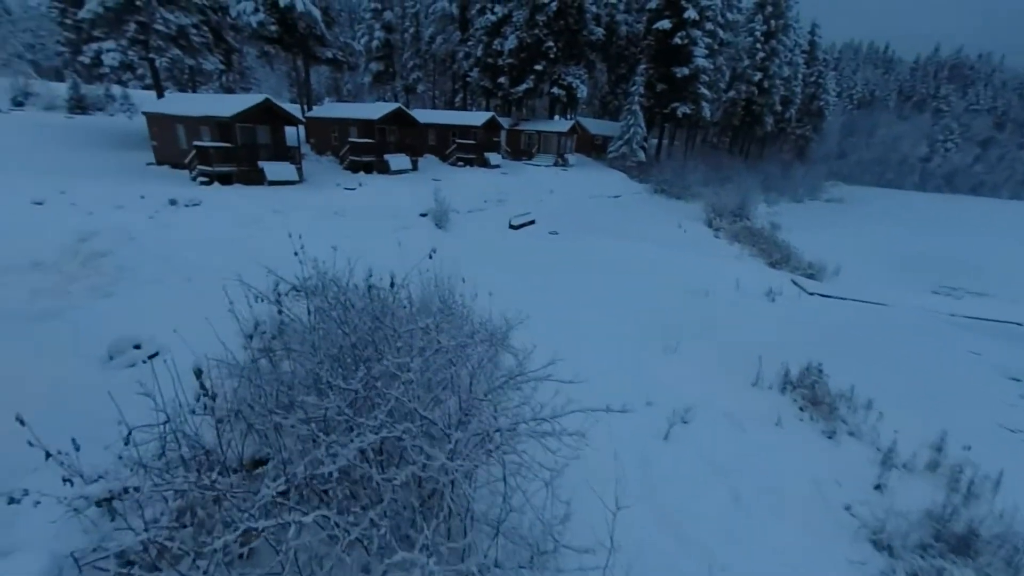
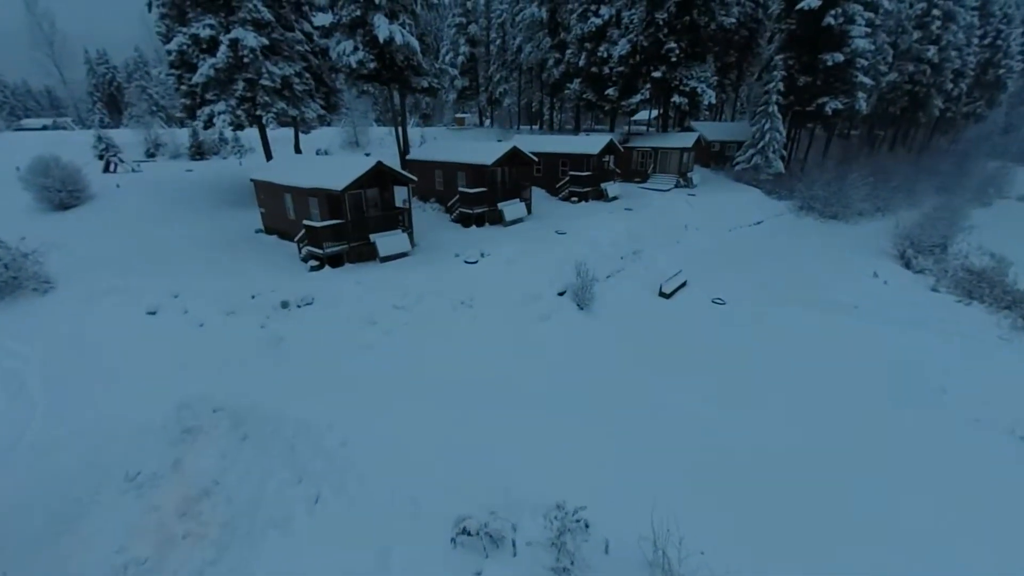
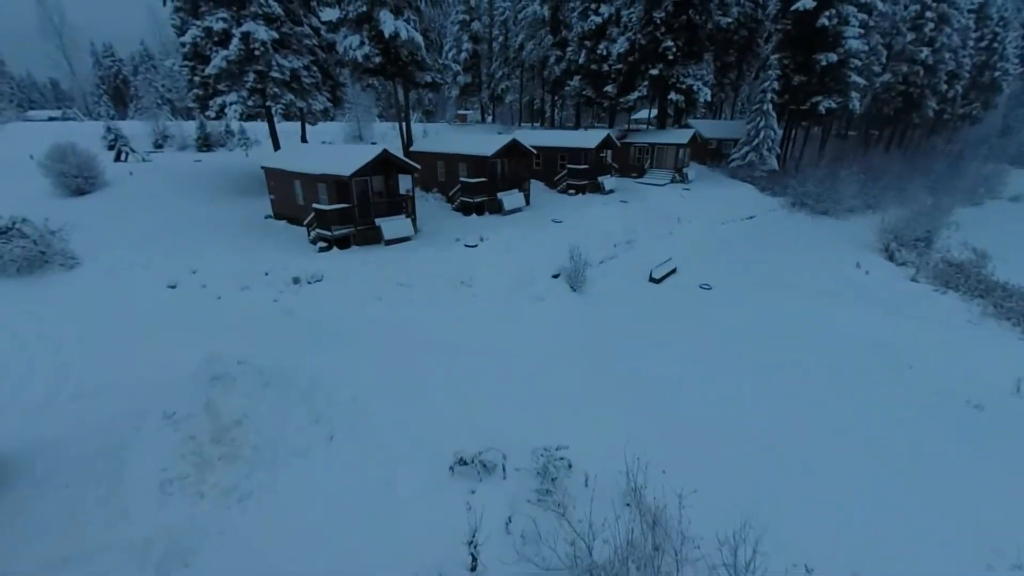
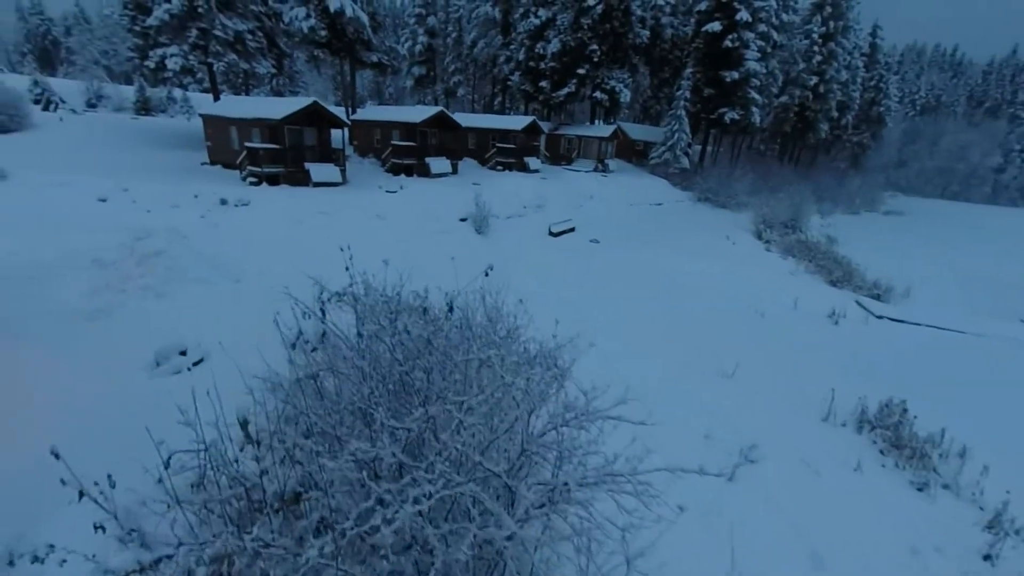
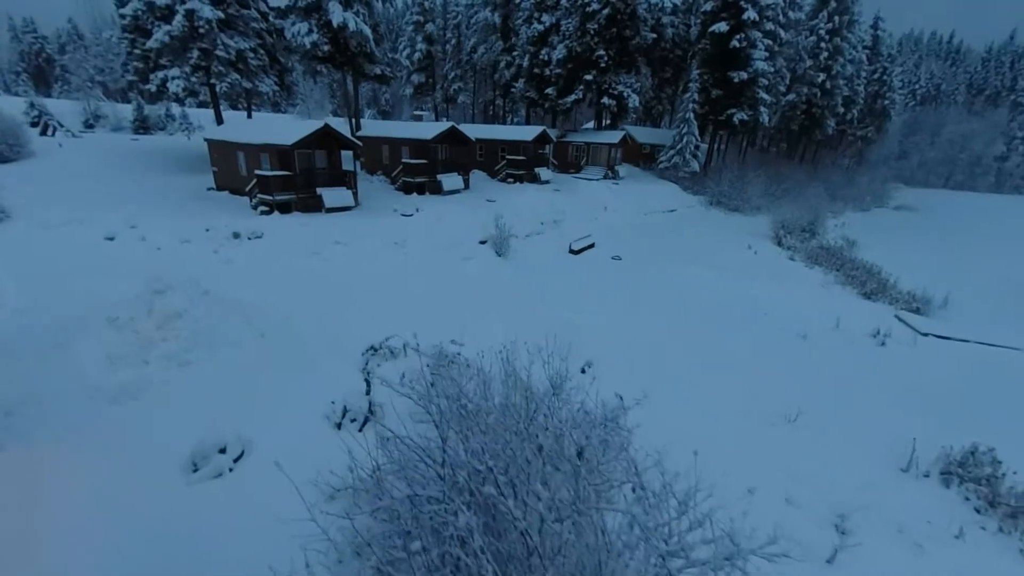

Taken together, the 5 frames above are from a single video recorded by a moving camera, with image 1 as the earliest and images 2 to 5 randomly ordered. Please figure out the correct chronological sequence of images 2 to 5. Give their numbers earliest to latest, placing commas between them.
4, 5, 3, 2
